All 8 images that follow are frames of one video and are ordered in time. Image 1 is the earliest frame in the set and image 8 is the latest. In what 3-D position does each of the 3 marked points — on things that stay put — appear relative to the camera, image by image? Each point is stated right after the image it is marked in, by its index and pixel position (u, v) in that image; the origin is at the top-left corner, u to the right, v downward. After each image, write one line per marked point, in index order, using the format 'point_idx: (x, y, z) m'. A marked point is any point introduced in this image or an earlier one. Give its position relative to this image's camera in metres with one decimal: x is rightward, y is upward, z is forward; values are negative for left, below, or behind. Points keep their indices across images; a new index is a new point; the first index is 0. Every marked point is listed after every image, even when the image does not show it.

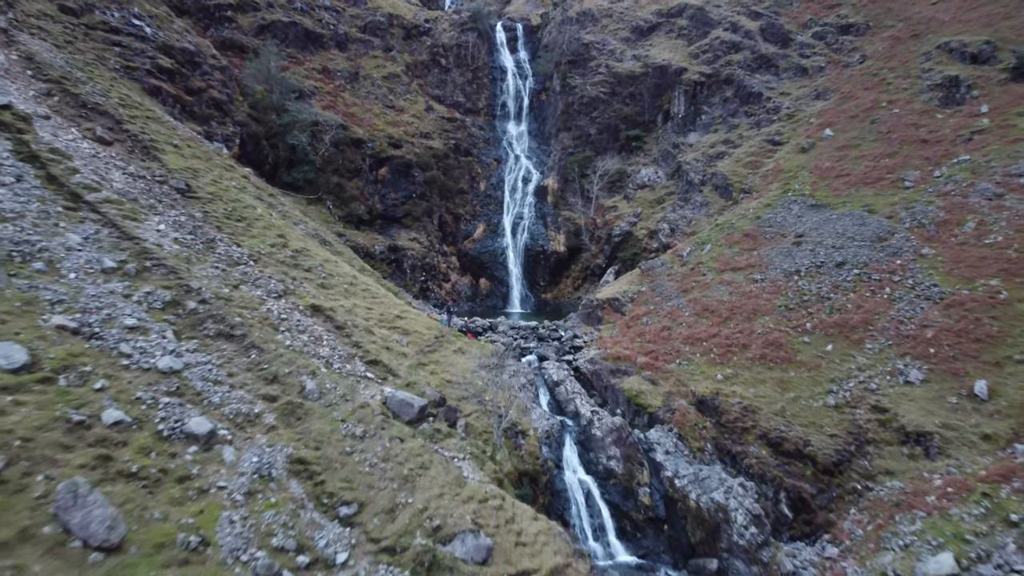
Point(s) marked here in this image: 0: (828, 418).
0: (+7.3, -3.0, +19.3) m
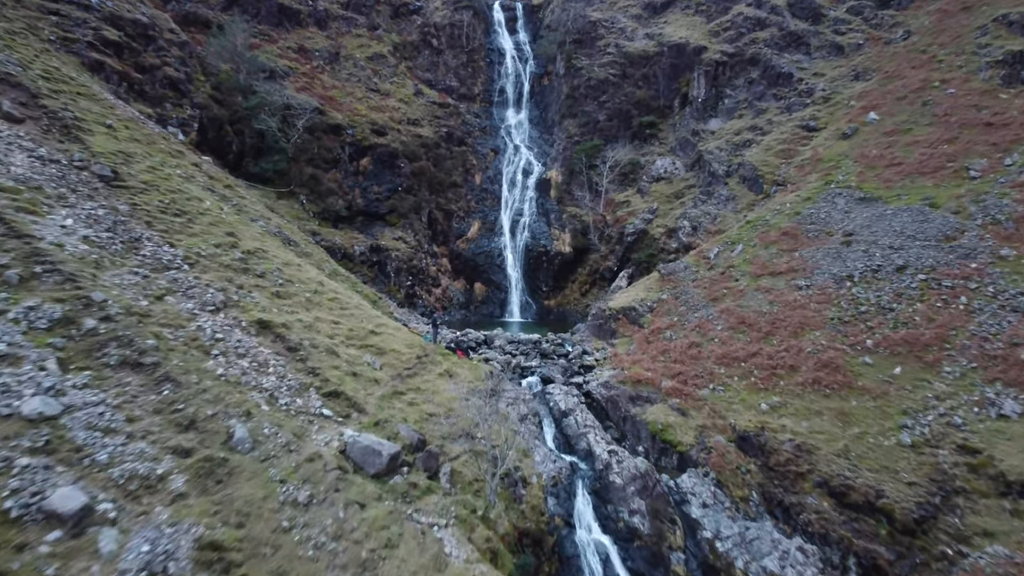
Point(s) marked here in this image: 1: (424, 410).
0: (+7.2, -3.2, +15.3) m
1: (-1.7, -2.4, +16.1) m
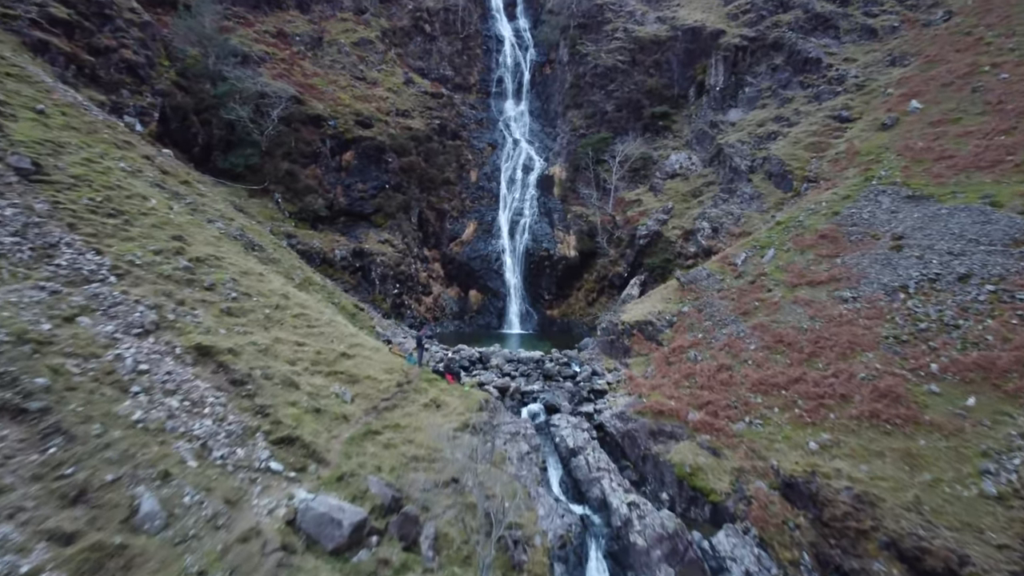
0: (+7.2, -3.4, +12.4) m
1: (-1.7, -2.6, +13.2) m
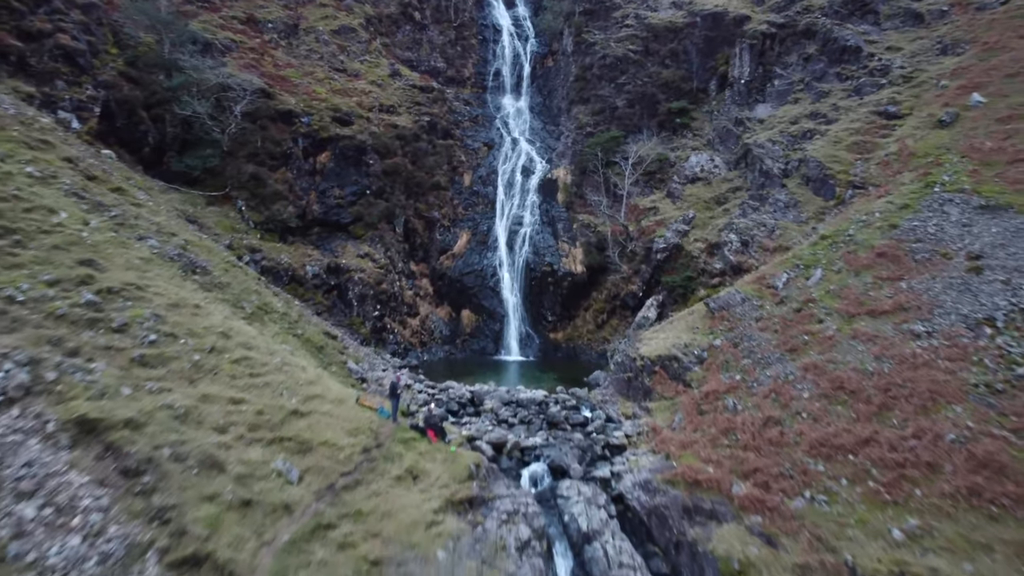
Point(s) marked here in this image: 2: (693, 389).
0: (+7.2, -4.0, +9.0) m
1: (-1.8, -3.2, +9.8) m
2: (+3.5, -1.9, +16.0) m
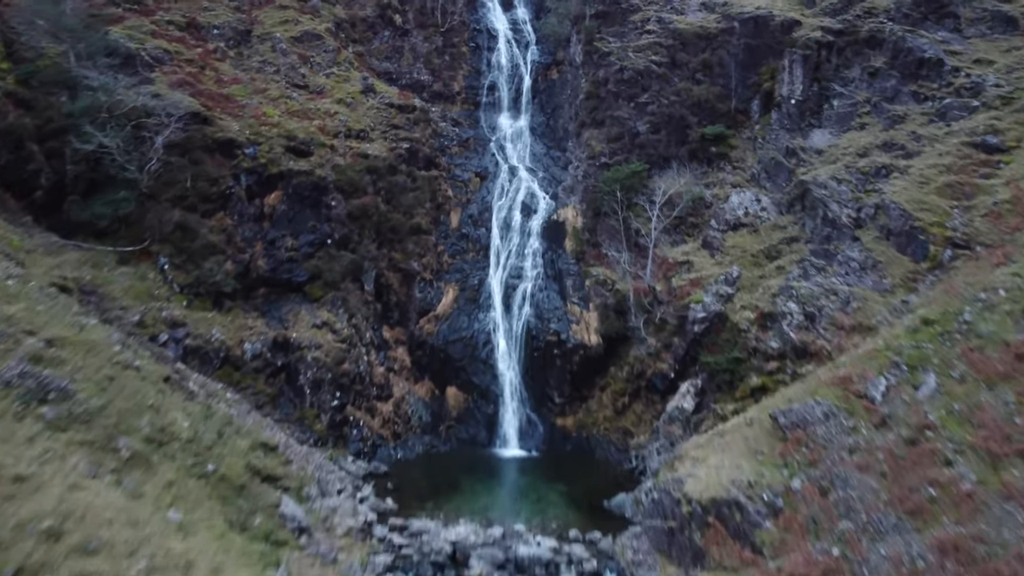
0: (+7.1, -5.8, +4.2) m
1: (-1.8, -5.0, +5.0) m
2: (+3.4, -3.7, +11.1) m
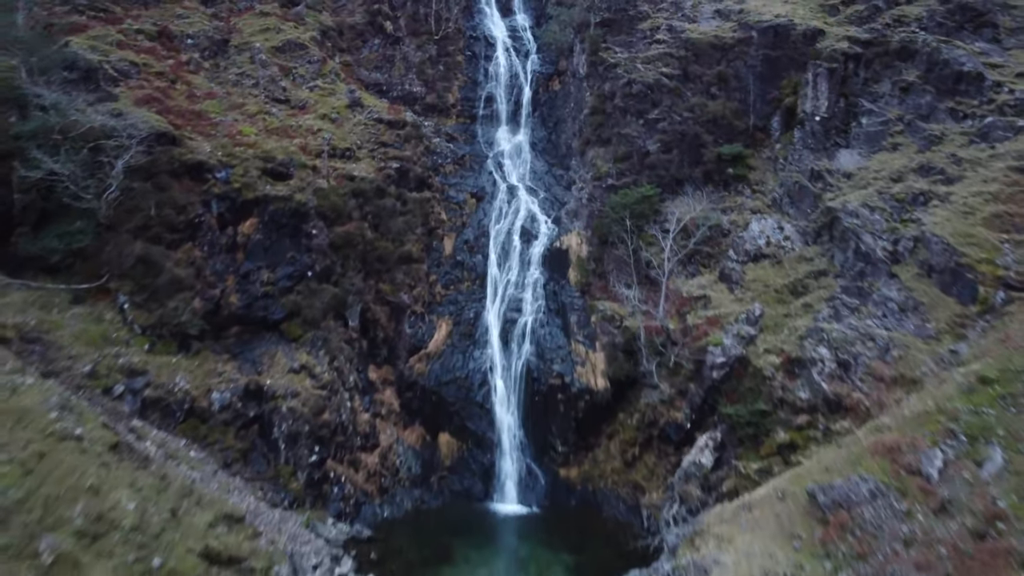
0: (+7.1, -6.6, +2.4) m
1: (-1.9, -5.8, +3.2) m
2: (+3.4, -4.5, +9.3) m
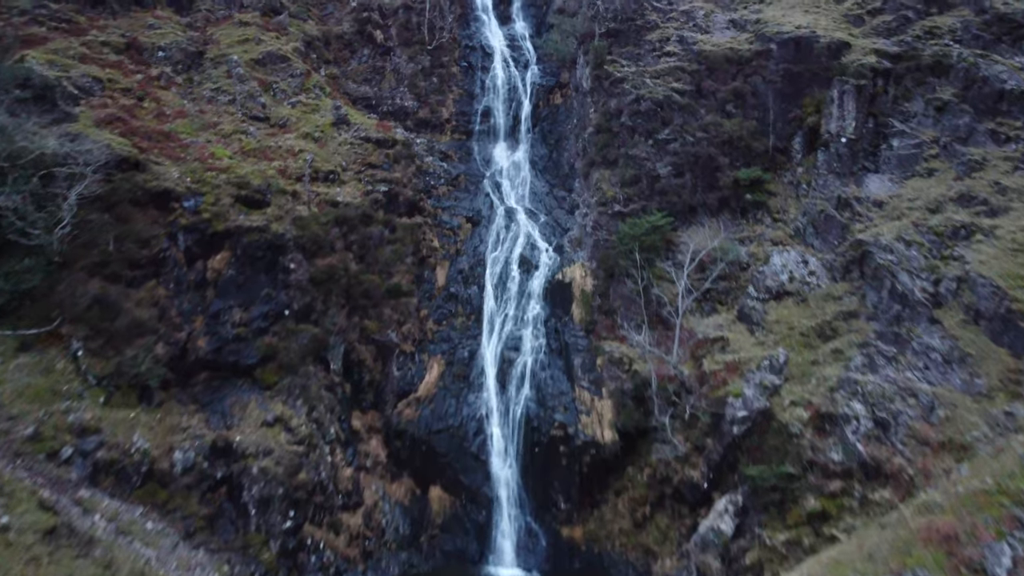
0: (+7.0, -7.4, +0.8) m
1: (-1.9, -6.5, +1.6) m
2: (+3.3, -5.2, +7.7) m
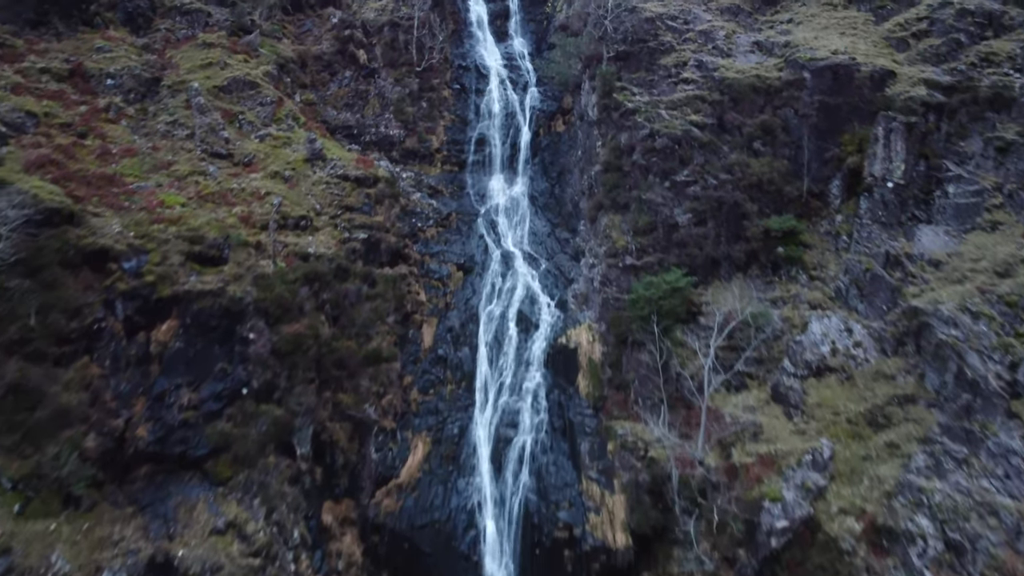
0: (+7.0, -8.6, -1.5) m
1: (-2.0, -7.8, -0.7) m
2: (+3.3, -6.5, +5.4) m
